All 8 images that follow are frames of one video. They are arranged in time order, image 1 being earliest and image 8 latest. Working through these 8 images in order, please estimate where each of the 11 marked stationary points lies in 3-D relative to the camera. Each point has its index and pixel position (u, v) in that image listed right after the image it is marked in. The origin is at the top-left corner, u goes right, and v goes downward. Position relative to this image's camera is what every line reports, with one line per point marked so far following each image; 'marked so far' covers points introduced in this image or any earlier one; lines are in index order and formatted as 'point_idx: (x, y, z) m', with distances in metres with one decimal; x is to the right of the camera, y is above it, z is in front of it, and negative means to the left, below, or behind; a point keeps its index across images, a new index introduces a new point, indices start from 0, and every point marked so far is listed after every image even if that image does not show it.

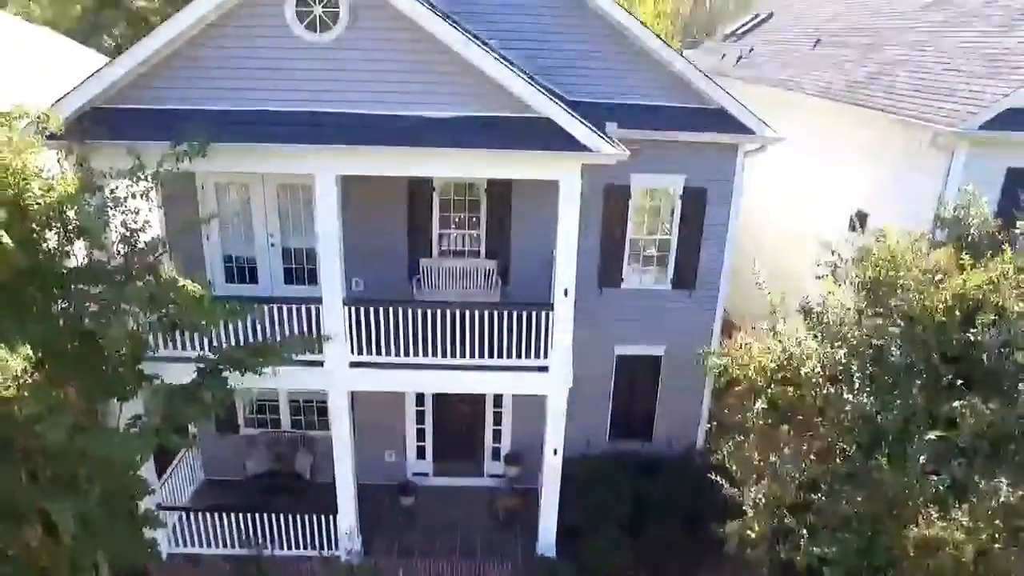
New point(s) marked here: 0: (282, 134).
0: (-2.8, +1.9, +8.1) m
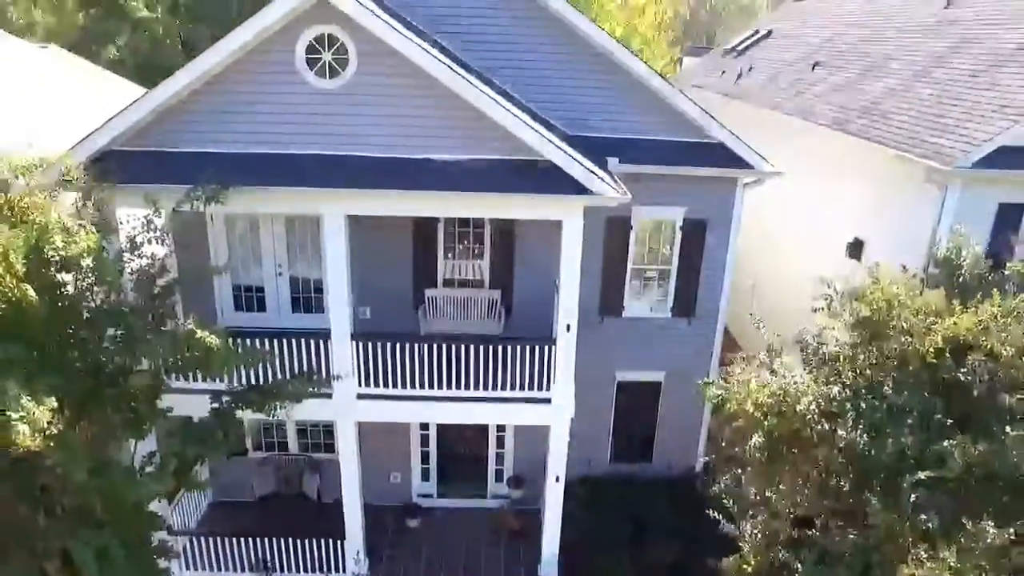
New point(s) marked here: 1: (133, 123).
0: (-2.8, +1.4, +8.3) m
1: (-4.8, +2.0, +8.4) m
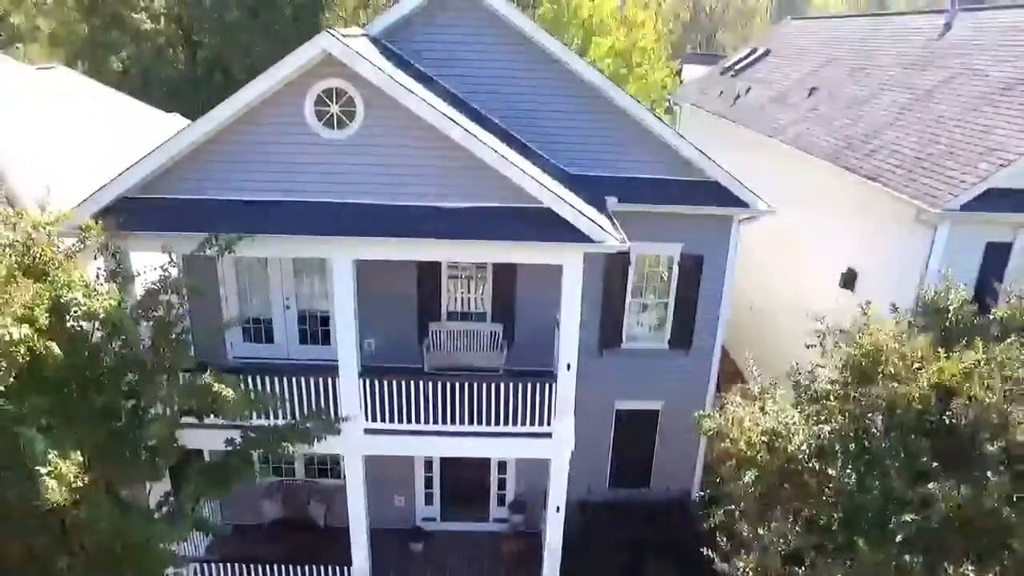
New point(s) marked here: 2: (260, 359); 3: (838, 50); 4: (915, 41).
0: (-2.7, +0.8, +8.6) m
1: (-4.8, +1.5, +8.7) m
2: (-4.4, -1.2, +11.5) m
3: (+8.5, +6.2, +17.4) m
4: (+9.2, +5.6, +15.2) m
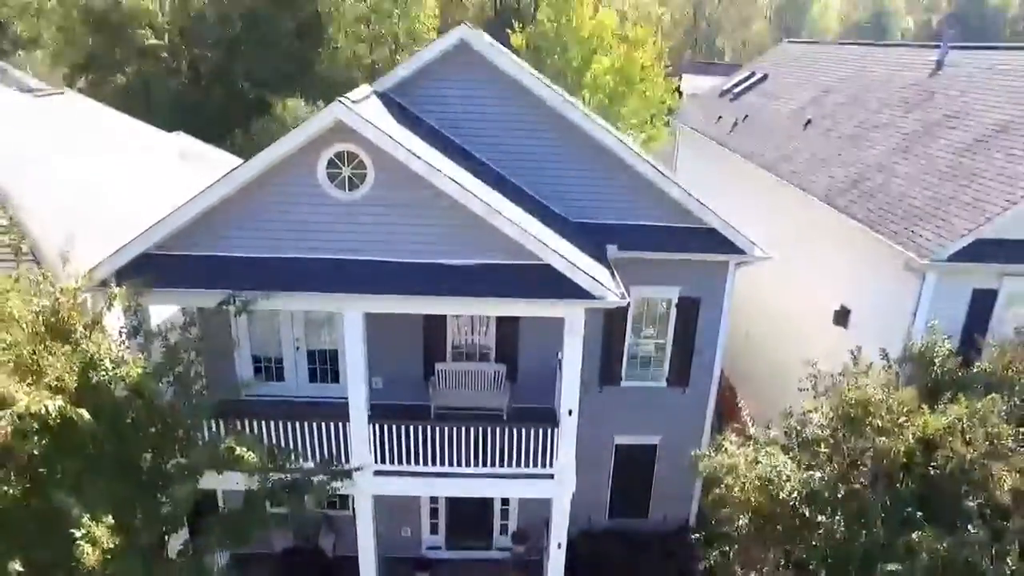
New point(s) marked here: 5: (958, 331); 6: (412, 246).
0: (-2.7, +0.1, +9.0) m
1: (-4.8, +0.7, +9.1) m
2: (-4.3, -1.9, +11.9) m
3: (+8.6, +5.6, +17.7) m
4: (+9.2, +5.0, +15.5) m
5: (+7.3, -0.8, +10.8) m
6: (-1.4, +0.6, +9.3) m
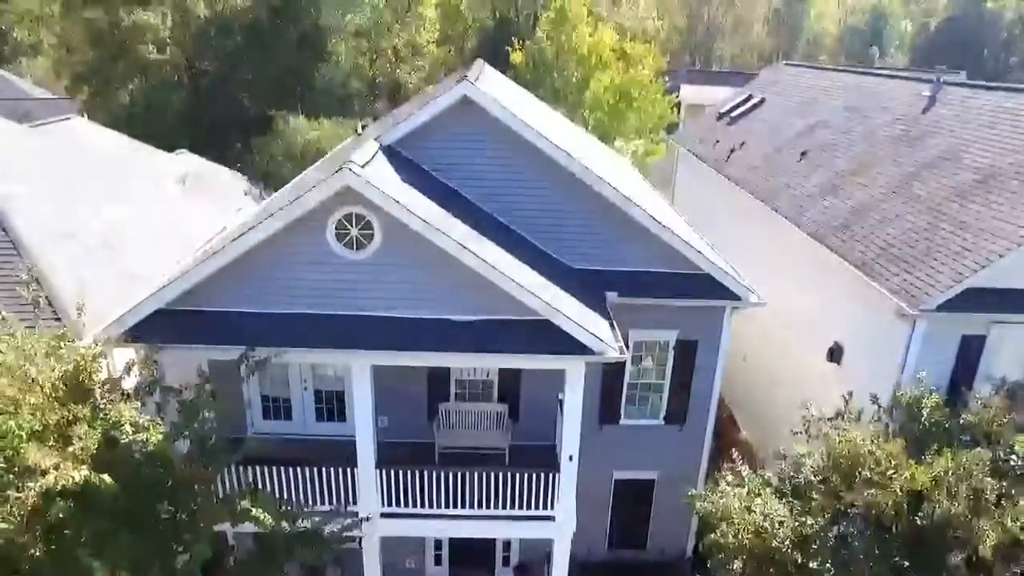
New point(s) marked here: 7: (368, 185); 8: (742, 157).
0: (-2.6, -0.7, +9.3) m
1: (-4.7, -0.1, +9.4) m
2: (-4.3, -2.7, +12.2) m
3: (+8.6, +4.8, +18.0) m
4: (+9.3, +4.2, +15.8) m
5: (+7.3, -1.6, +11.2) m
6: (-1.4, -0.2, +9.6) m
7: (-1.9, +1.4, +8.8) m
8: (+6.5, +3.7, +18.7) m
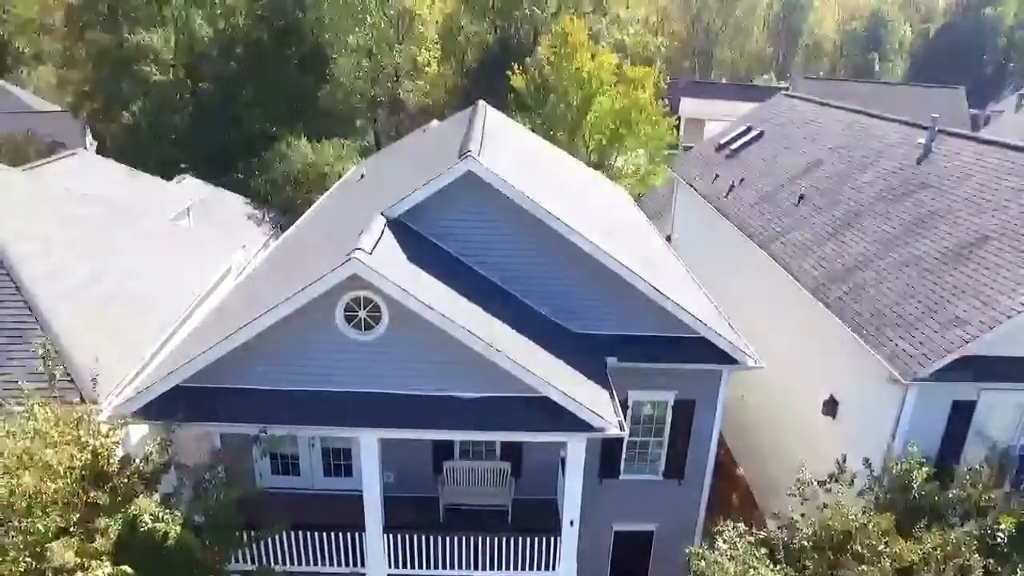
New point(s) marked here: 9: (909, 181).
0: (-2.6, -1.9, +9.6) m
1: (-4.7, -1.2, +9.6) m
2: (-4.3, -3.8, +12.5) m
3: (+8.7, +3.8, +18.2) m
4: (+9.3, +3.2, +16.1) m
5: (+7.4, -2.7, +11.5) m
6: (-1.3, -1.4, +9.9) m
7: (-1.9, +0.2, +9.1) m
8: (+6.6, +2.7, +19.0) m
9: (+8.9, +2.4, +15.0) m
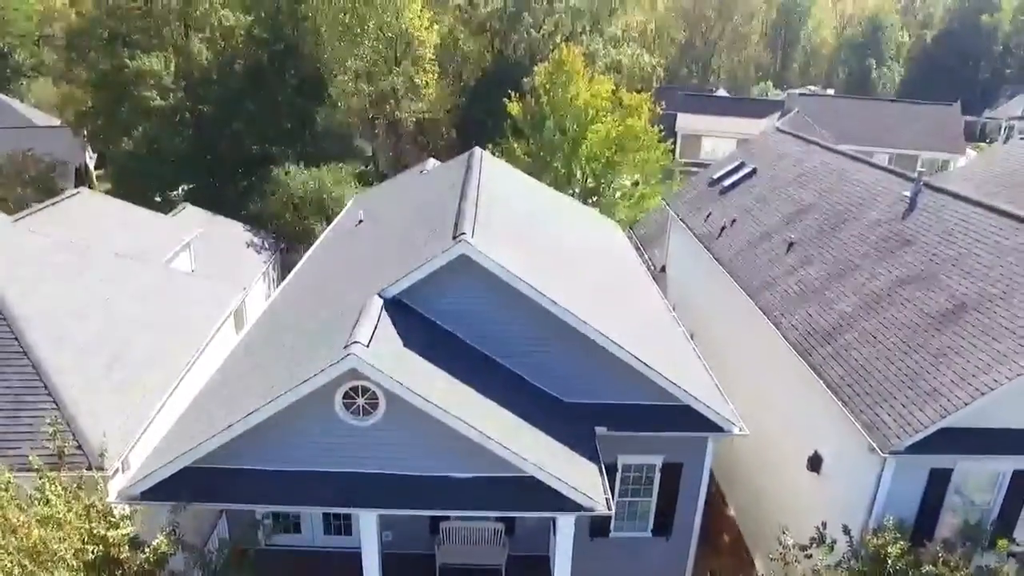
0: (-2.7, -3.2, +10.1) m
1: (-4.8, -2.6, +10.1) m
2: (-4.4, -5.1, +13.0) m
3: (+8.5, +2.6, +18.6) m
4: (+9.2, +1.9, +16.4) m
5: (+7.2, -4.0, +11.9) m
6: (-1.4, -2.7, +10.3) m
7: (-2.0, -1.1, +9.5) m
8: (+6.4, +1.5, +19.3) m
9: (+8.8, +1.2, +15.3) m
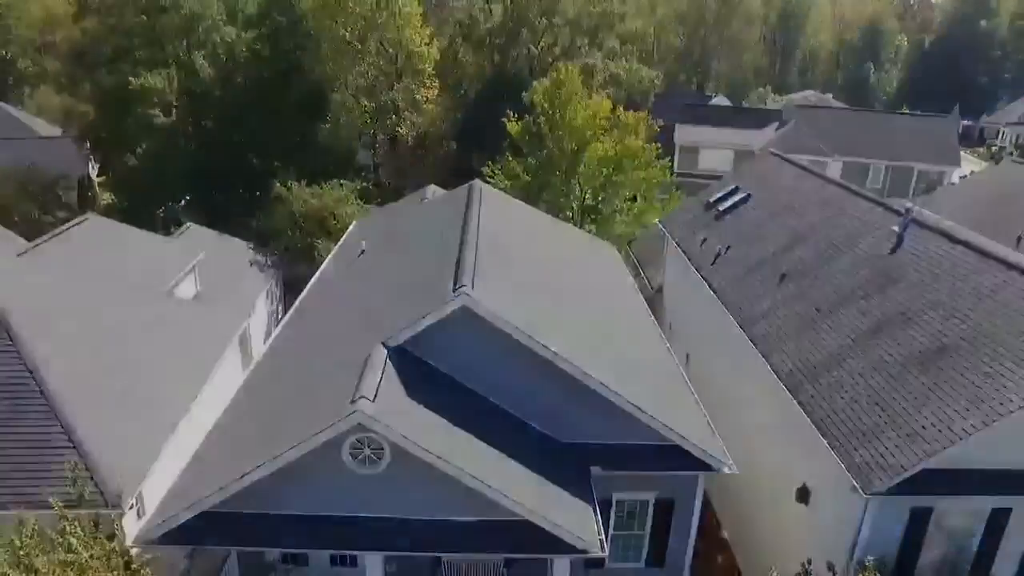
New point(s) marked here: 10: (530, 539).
0: (-2.7, -4.0, +10.6) m
1: (-4.8, -3.4, +10.6) m
2: (-4.4, -6.0, +13.5) m
3: (+8.5, +1.8, +19.1) m
4: (+9.1, +1.1, +16.9) m
5: (+7.2, -4.8, +12.5) m
6: (-1.5, -3.5, +10.8) m
7: (-2.0, -2.0, +10.0) m
8: (+6.4, +0.7, +19.8) m
9: (+8.8, +0.4, +15.8) m
10: (+0.3, -4.1, +10.6) m
